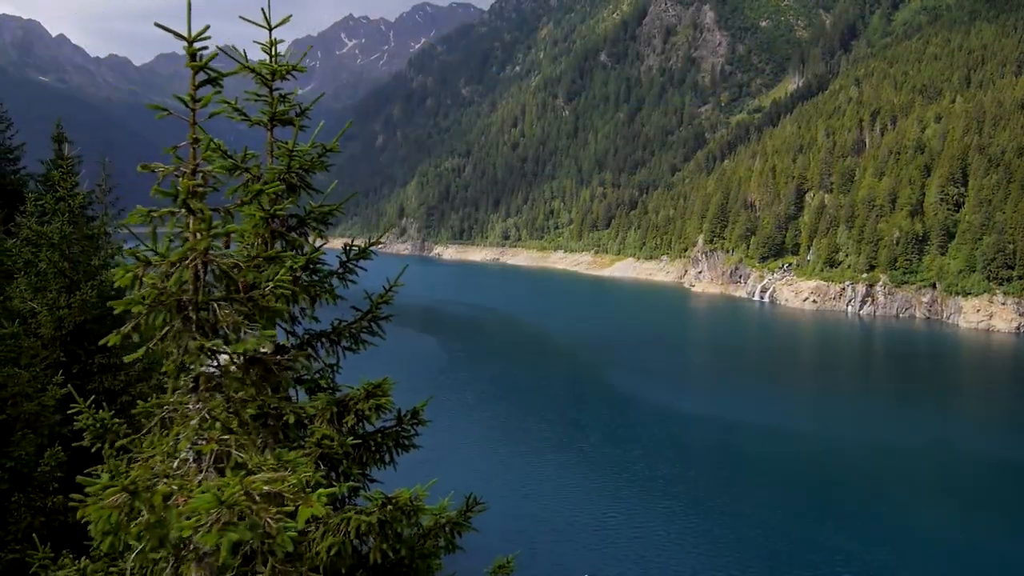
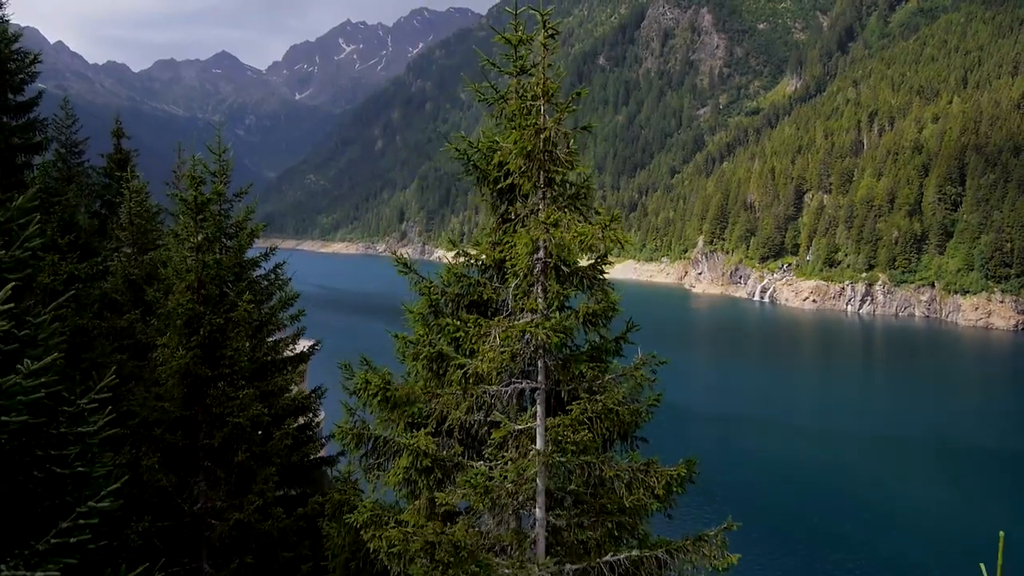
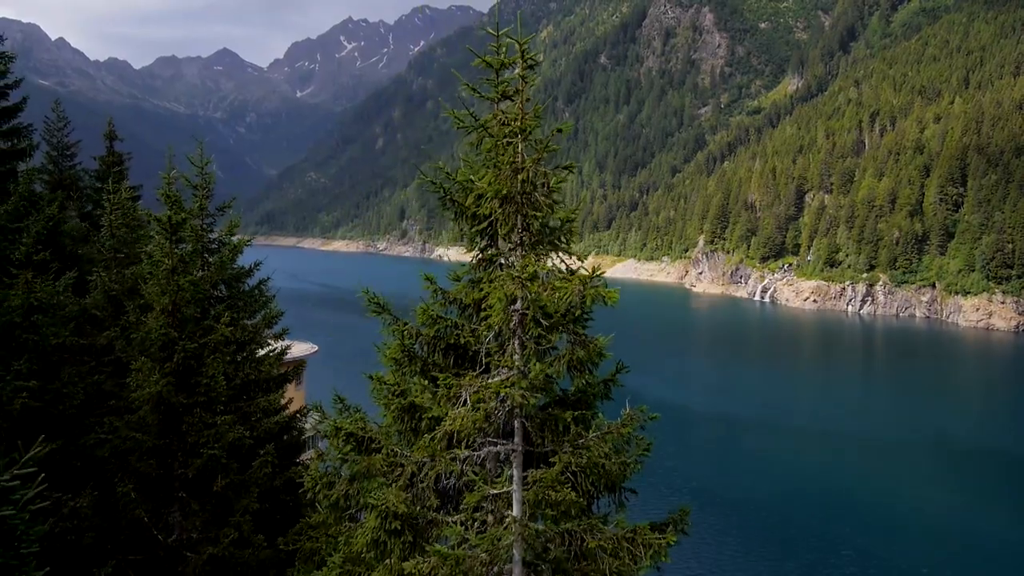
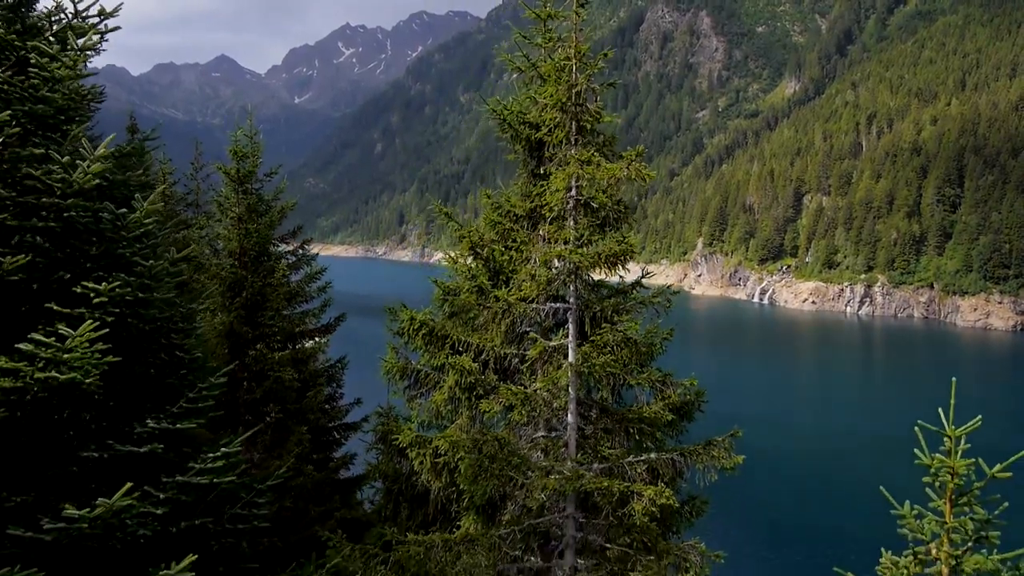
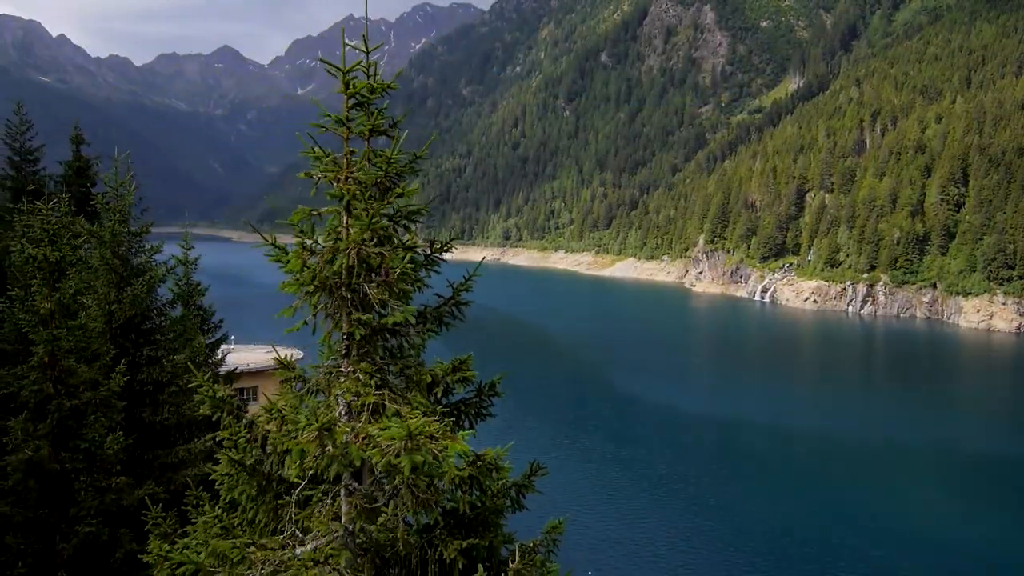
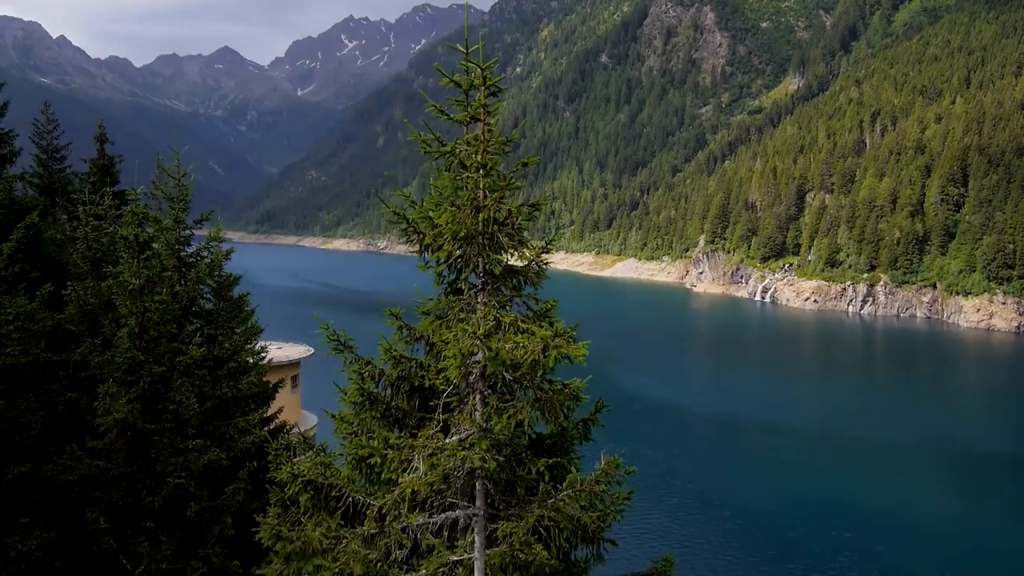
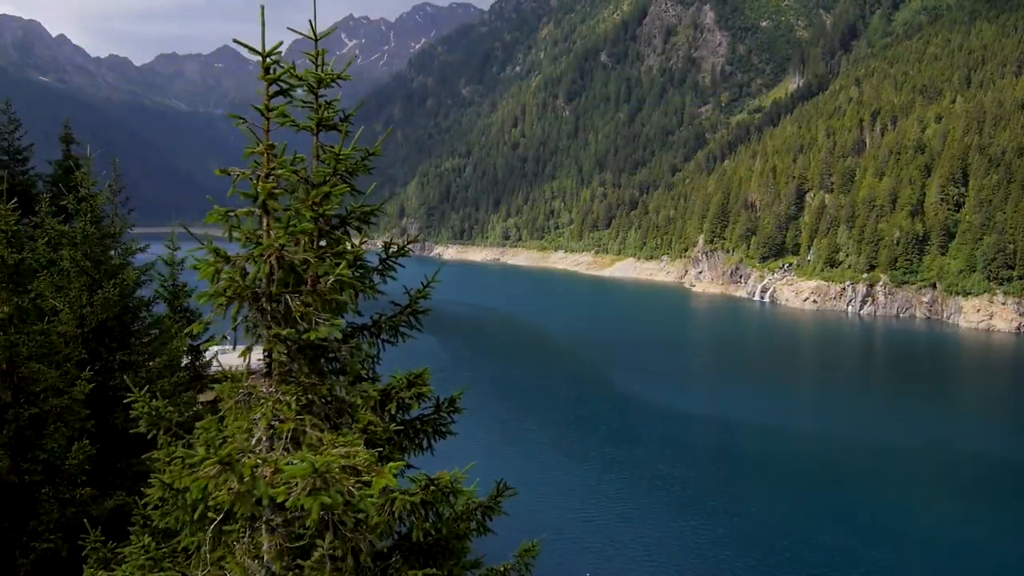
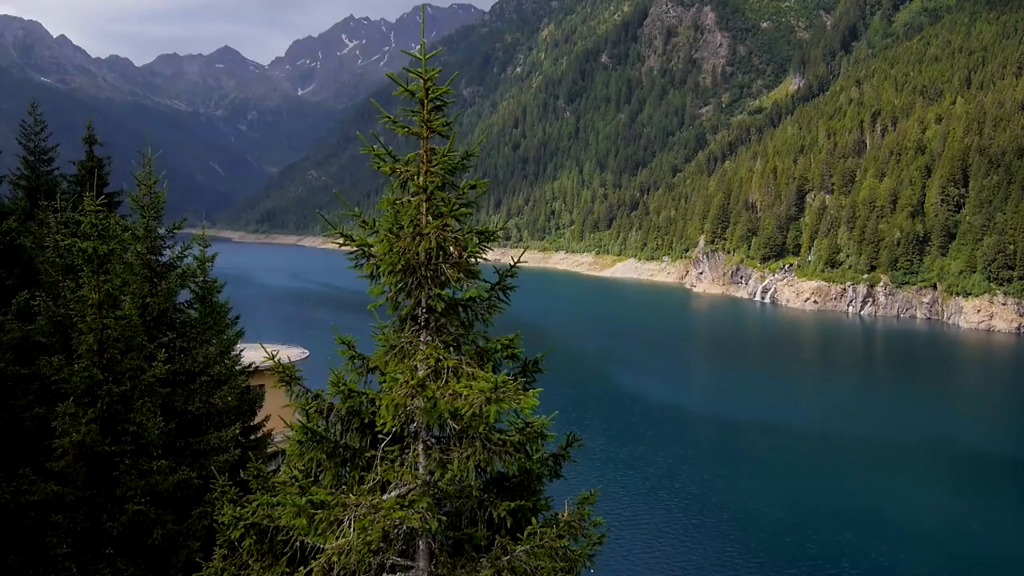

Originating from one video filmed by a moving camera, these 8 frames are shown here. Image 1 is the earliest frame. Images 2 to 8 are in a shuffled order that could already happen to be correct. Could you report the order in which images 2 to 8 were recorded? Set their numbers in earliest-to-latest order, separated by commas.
7, 5, 8, 6, 3, 2, 4
